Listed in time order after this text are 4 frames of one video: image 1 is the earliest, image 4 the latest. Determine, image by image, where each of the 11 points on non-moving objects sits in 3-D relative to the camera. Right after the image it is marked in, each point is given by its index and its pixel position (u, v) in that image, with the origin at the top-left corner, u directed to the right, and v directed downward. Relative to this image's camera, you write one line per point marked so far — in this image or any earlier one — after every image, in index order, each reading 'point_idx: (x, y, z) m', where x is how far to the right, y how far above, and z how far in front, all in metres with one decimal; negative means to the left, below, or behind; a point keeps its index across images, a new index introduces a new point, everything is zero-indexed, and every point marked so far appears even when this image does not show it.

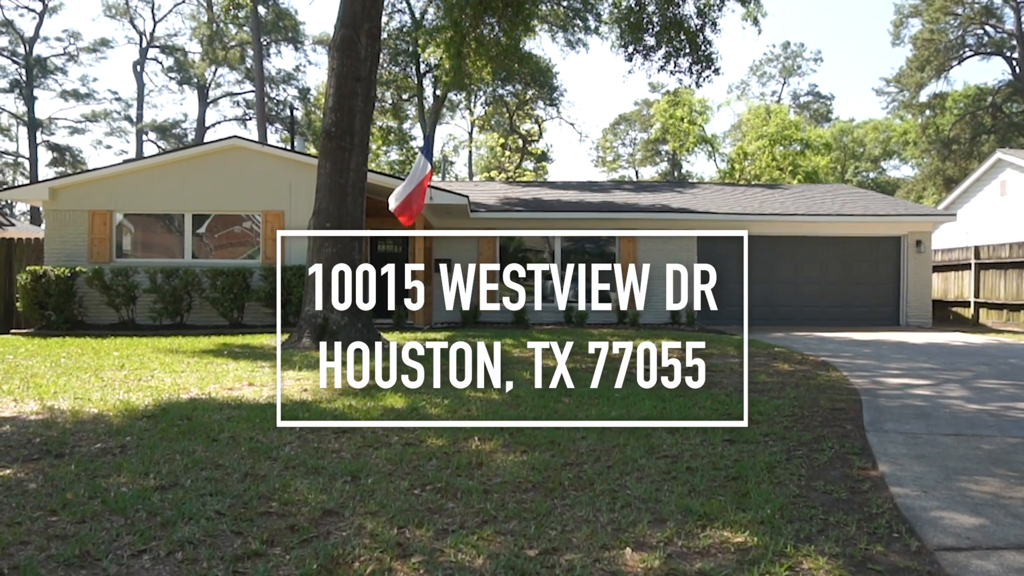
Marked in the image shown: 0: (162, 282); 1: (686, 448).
0: (-6.6, +0.1, +15.1) m
1: (+1.1, -1.1, +5.3) m
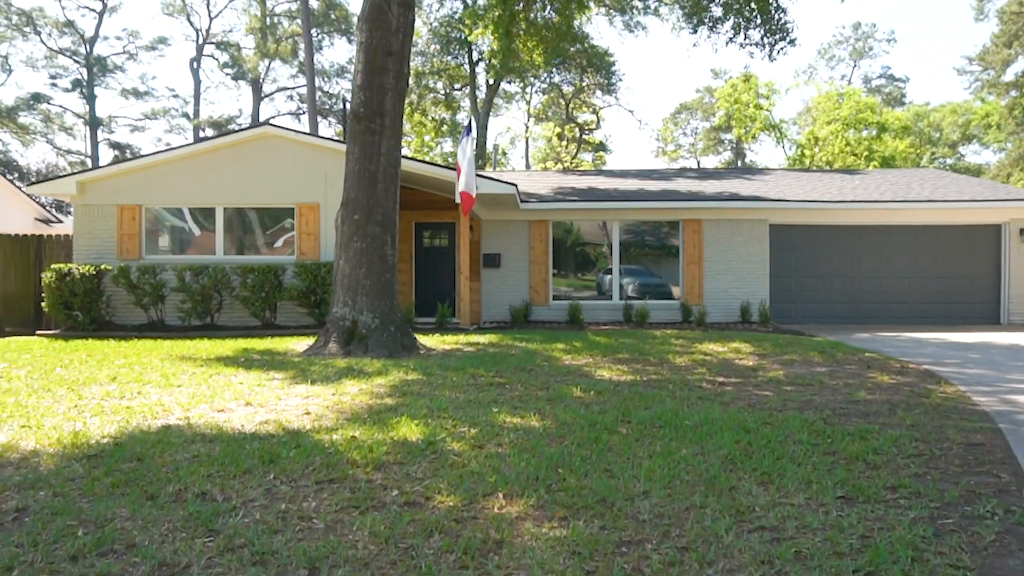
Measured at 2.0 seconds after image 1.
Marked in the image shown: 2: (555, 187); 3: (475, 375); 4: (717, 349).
0: (-5.7, +0.2, +14.2) m
1: (+1.3, -1.1, +3.9) m
2: (+1.0, +2.4, +19.4) m
3: (-0.4, -0.9, +8.3) m
4: (+3.0, -0.9, +11.7) m
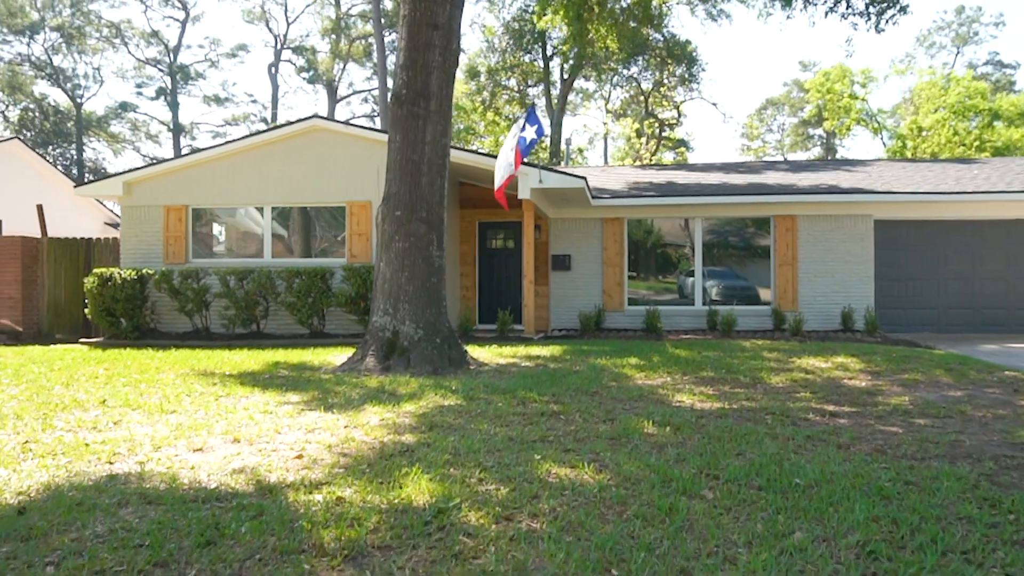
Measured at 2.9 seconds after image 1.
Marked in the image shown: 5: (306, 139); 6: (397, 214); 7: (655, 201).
0: (-4.6, +0.1, +13.2) m
1: (+1.4, -1.1, +2.3) m
2: (+2.6, +2.3, +17.8) m
3: (+0.1, -1.0, +6.9) m
4: (+3.8, -1.0, +10.0) m
5: (-3.6, +2.6, +14.1) m
6: (-1.3, +0.9, +9.3) m
7: (+2.6, +1.6, +15.0) m
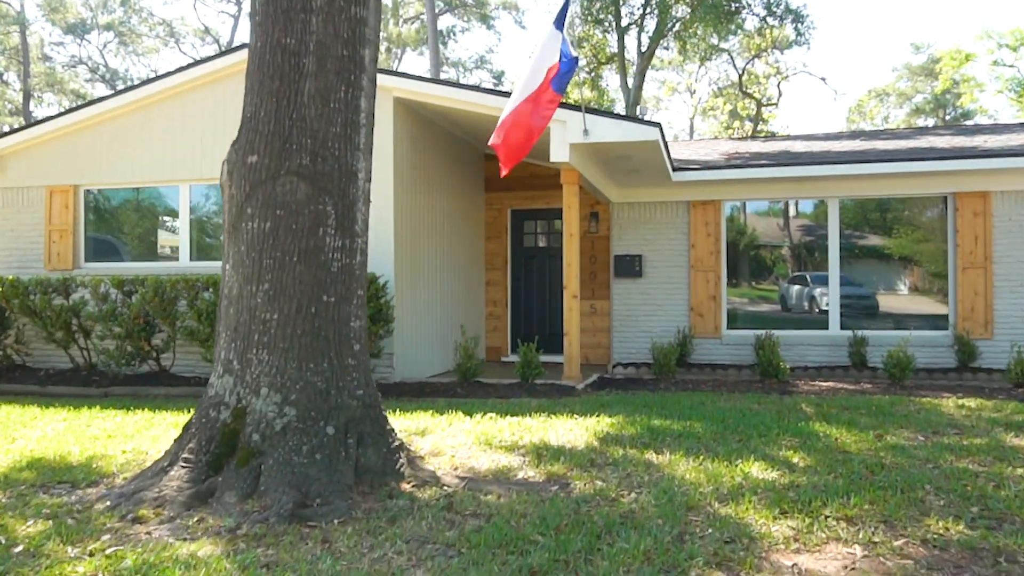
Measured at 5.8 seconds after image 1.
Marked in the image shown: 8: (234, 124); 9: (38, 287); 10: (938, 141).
0: (-4.3, -0.1, +8.7) m
1: (+0.5, -1.2, -2.8) m
2: (+3.4, +2.1, +12.5) m
3: (-0.2, -1.1, +1.9) m
4: (+3.7, -1.1, +4.6) m
5: (-3.2, +2.4, +9.5) m
6: (-1.4, +0.7, +4.5) m
7: (+3.1, +1.4, +9.8) m
8: (-3.3, +1.9, +9.5) m
9: (-5.2, 0.0, +8.9) m
10: (+6.7, +2.3, +12.6) m
